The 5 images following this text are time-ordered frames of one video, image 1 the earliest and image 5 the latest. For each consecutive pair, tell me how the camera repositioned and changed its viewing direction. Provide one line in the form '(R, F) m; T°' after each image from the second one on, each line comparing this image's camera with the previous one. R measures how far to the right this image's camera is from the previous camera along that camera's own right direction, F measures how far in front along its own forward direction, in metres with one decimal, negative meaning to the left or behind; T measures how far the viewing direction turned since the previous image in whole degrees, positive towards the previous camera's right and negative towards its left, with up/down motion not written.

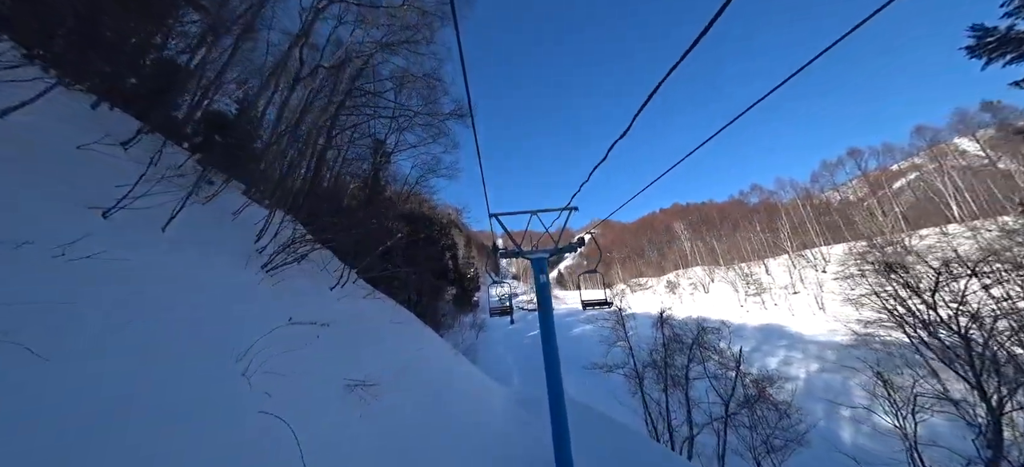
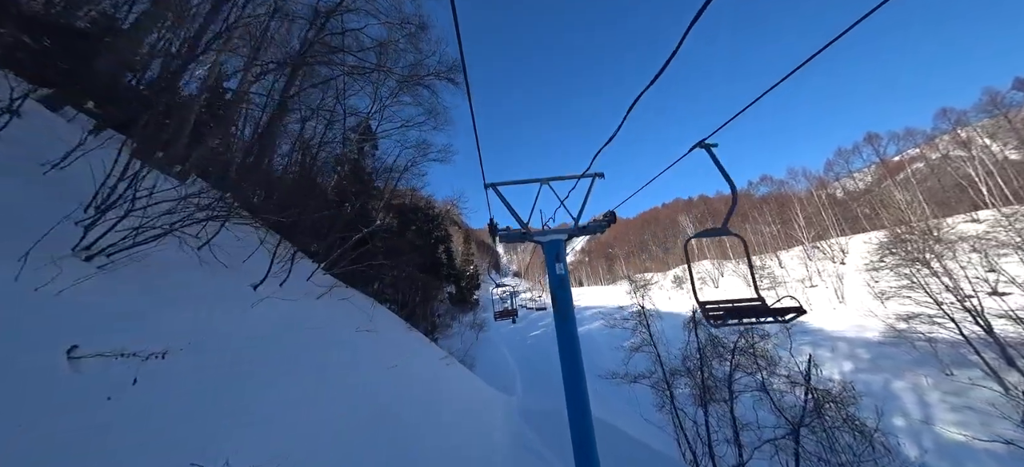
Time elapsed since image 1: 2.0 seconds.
(-0.1, +1.7) m; 0°
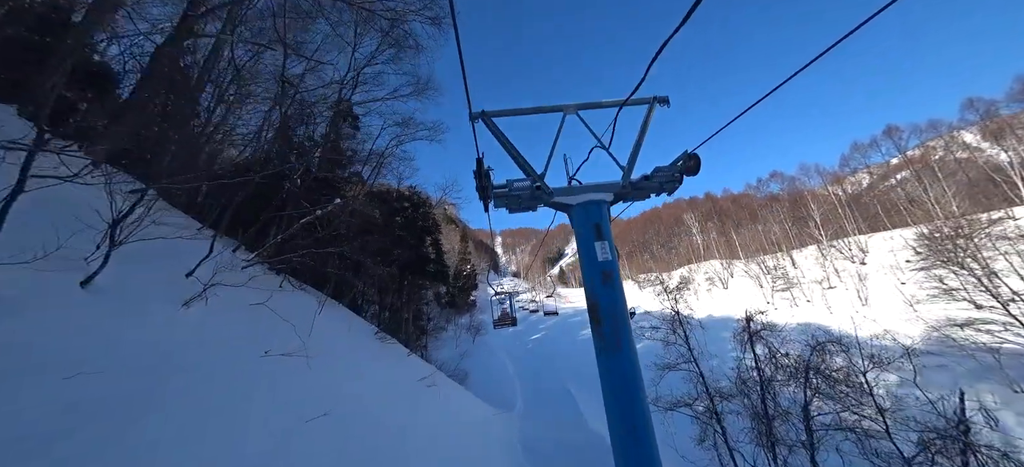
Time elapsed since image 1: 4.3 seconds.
(0.0, +2.0) m; 0°
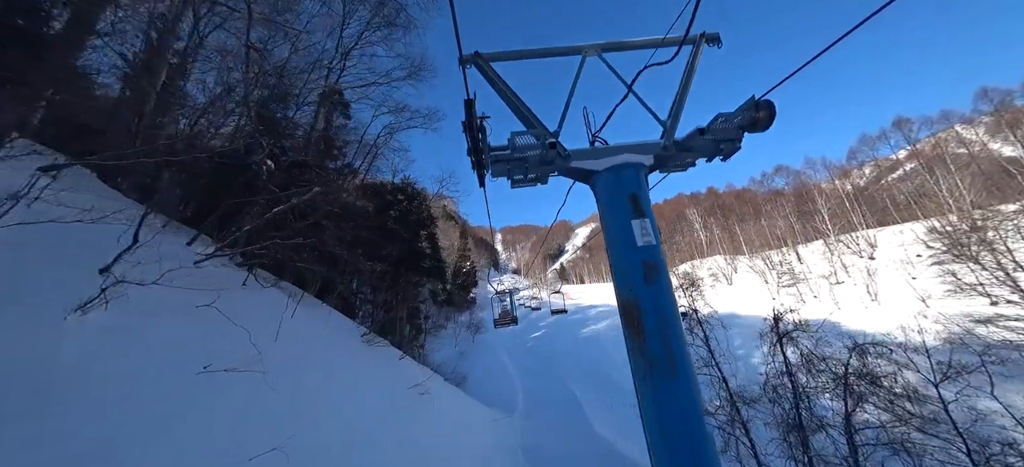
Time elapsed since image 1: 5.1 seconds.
(0.0, +0.7) m; 0°
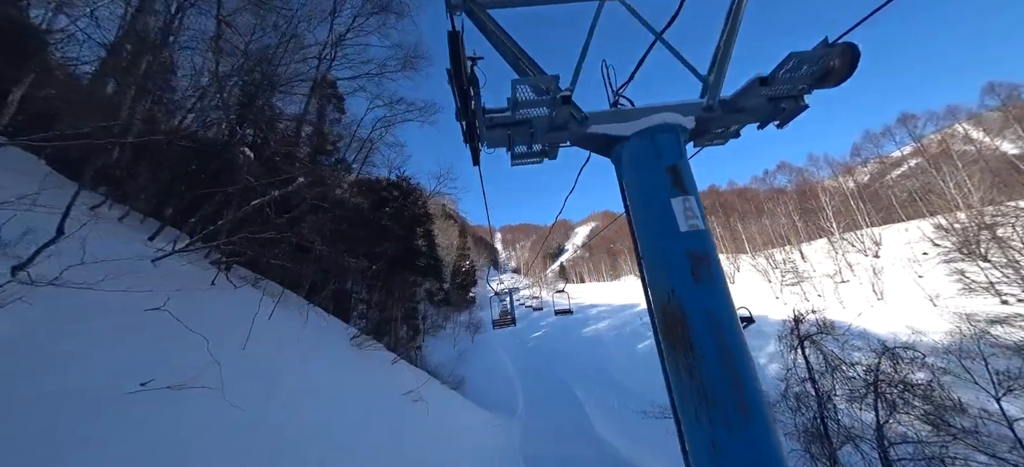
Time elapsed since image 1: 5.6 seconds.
(0.0, +0.4) m; 0°
